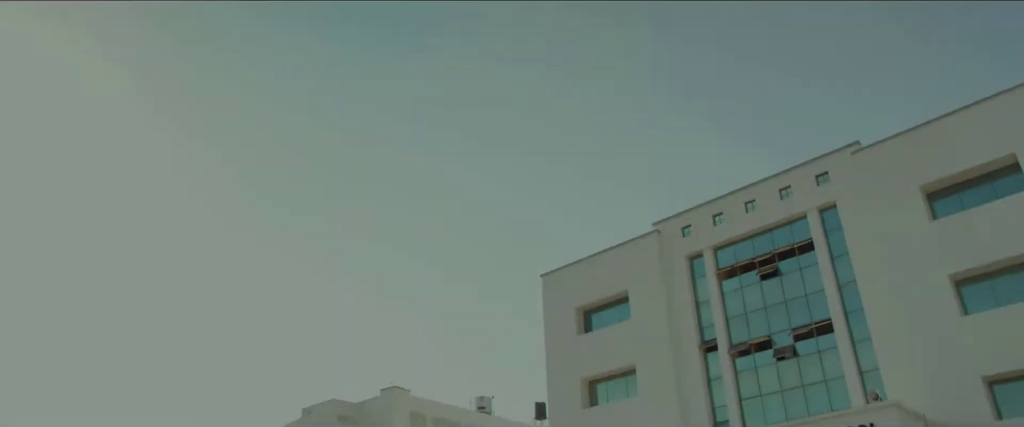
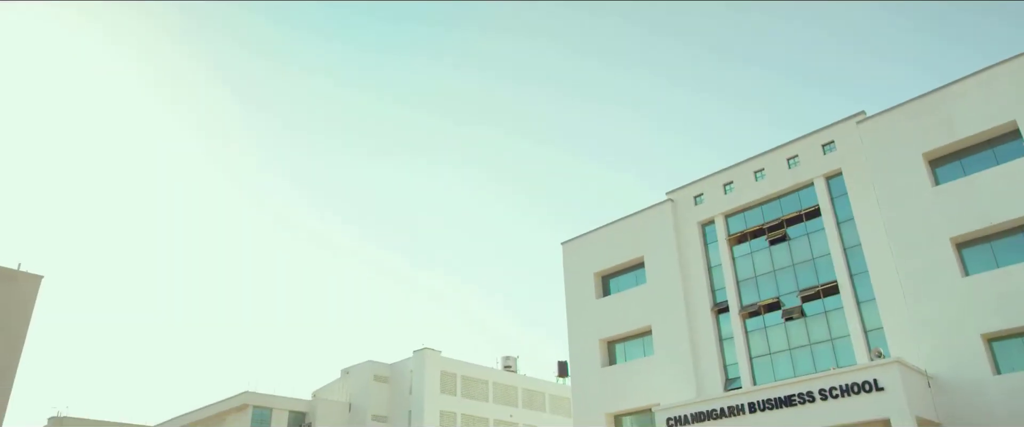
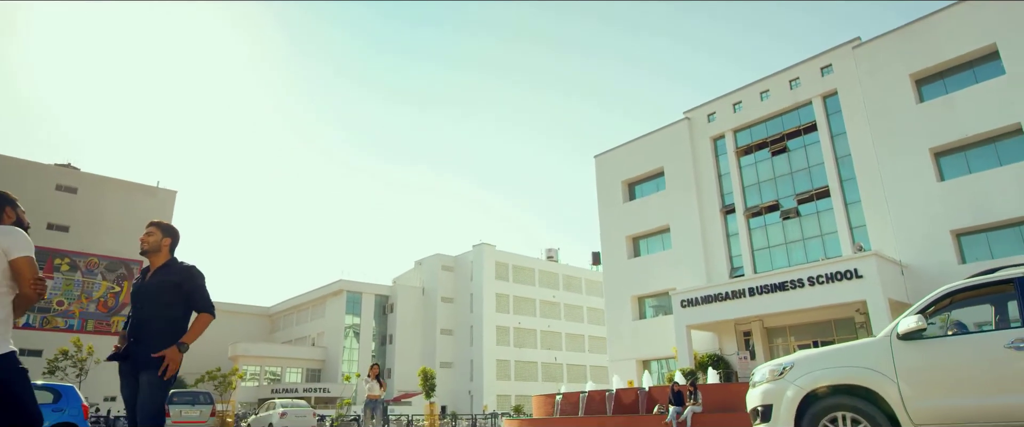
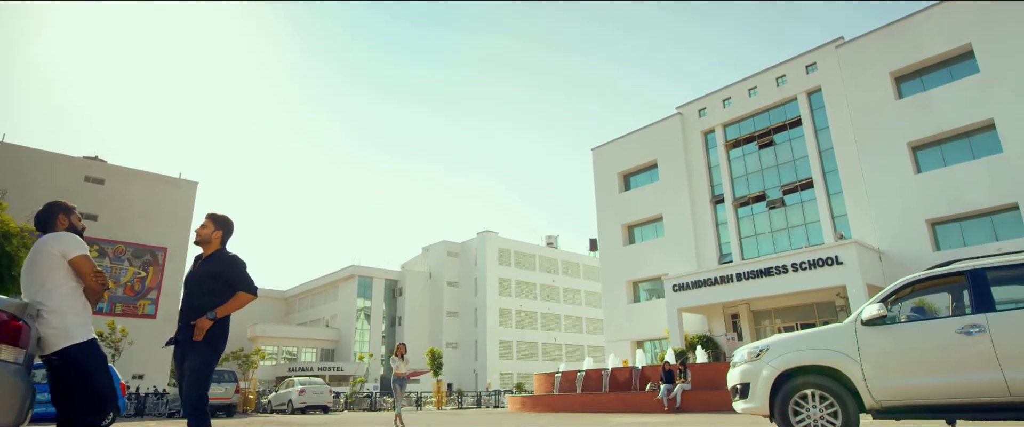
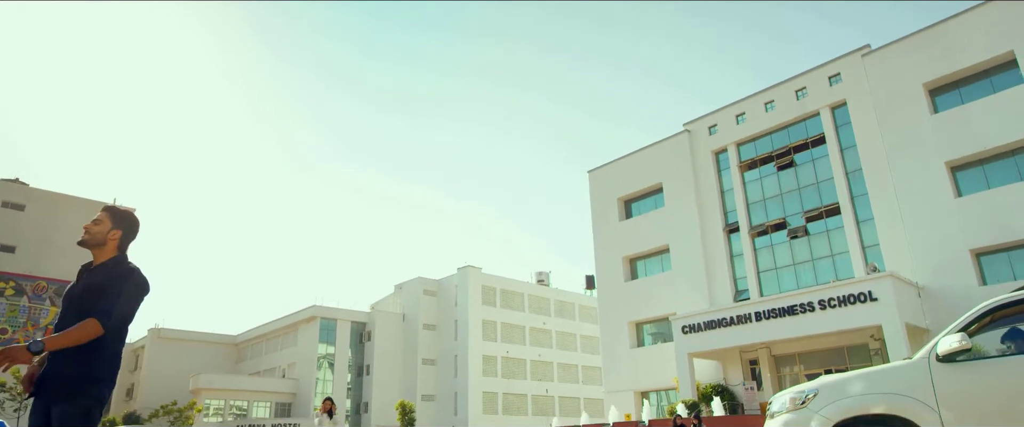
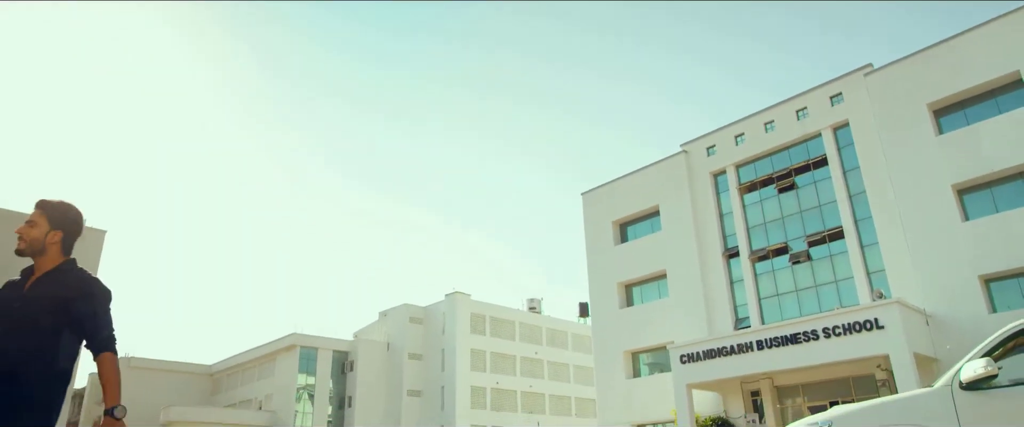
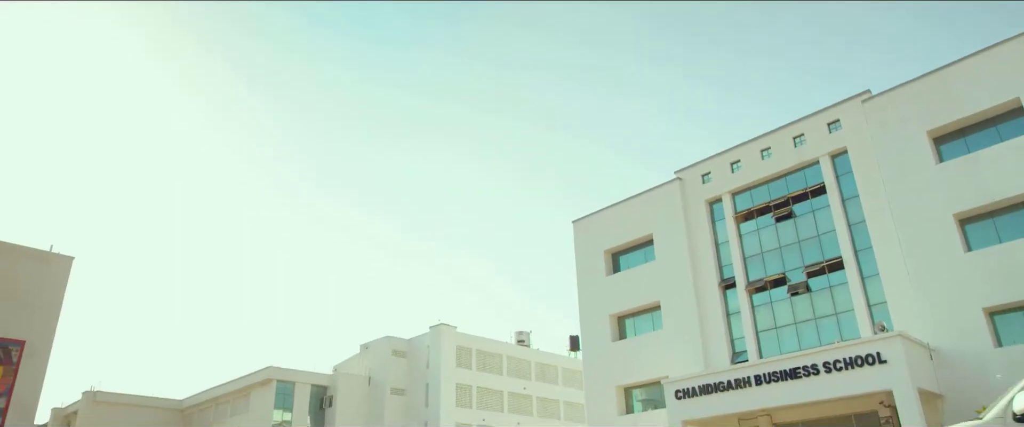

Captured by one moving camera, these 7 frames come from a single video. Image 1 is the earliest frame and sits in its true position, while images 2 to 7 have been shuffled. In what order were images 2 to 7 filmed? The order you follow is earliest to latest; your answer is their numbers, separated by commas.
2, 7, 6, 5, 3, 4
